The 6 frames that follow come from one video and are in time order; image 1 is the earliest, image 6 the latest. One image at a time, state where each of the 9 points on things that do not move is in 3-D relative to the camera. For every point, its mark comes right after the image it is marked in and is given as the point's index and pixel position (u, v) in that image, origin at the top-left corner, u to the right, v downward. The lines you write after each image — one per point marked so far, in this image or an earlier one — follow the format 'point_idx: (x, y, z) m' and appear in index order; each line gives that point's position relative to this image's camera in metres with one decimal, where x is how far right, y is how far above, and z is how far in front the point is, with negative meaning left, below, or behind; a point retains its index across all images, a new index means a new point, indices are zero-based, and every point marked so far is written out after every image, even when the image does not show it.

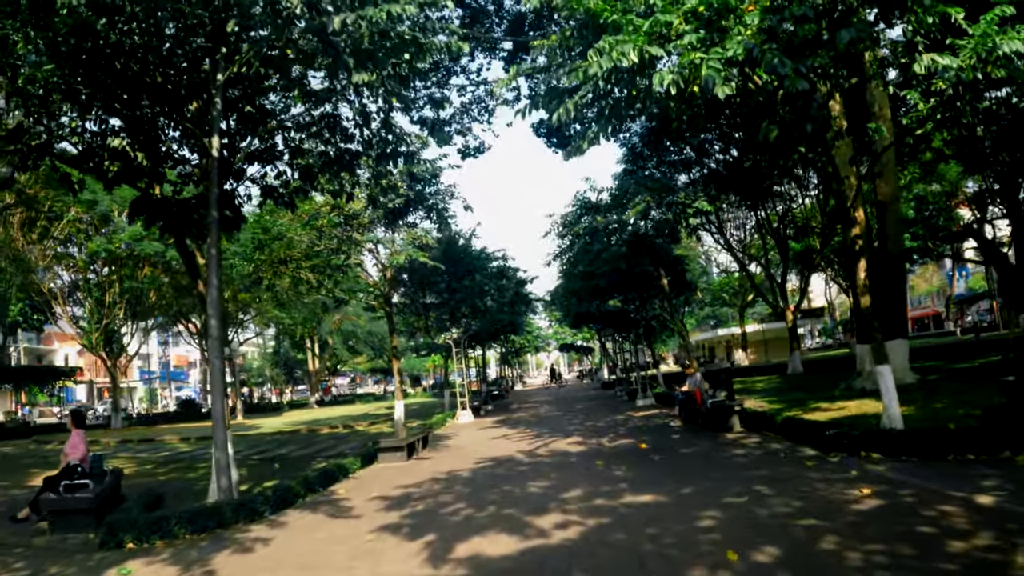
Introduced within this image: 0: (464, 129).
0: (-1.2, +3.9, +18.4) m
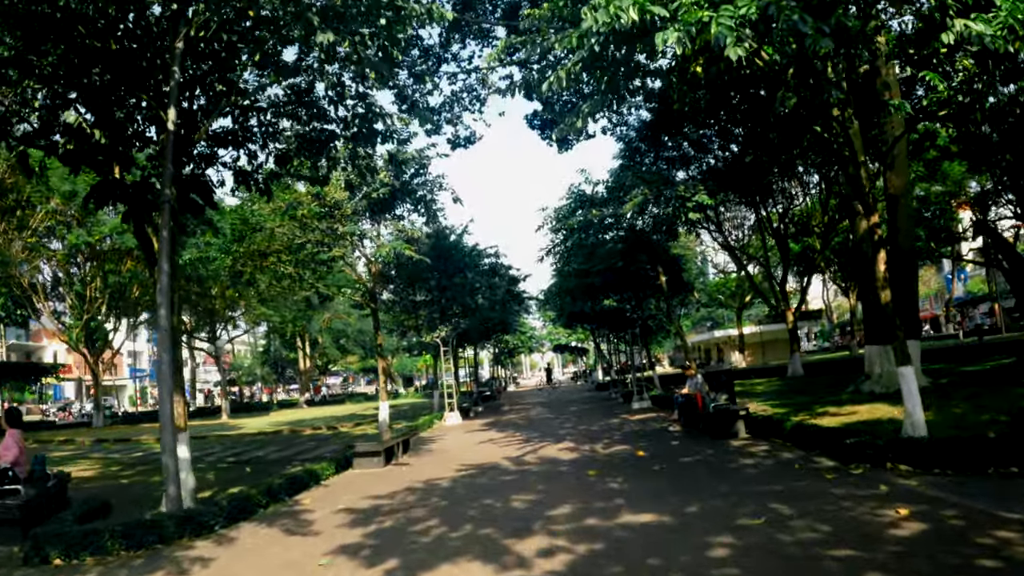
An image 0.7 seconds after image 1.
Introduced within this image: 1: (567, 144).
0: (-1.4, +4.0, +17.6) m
1: (+1.5, +3.7, +19.1) m
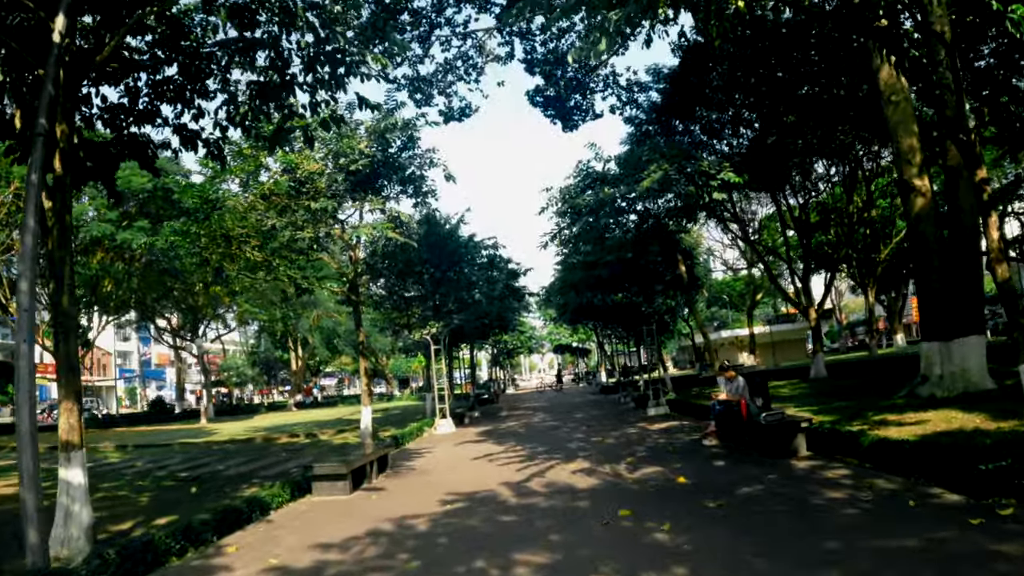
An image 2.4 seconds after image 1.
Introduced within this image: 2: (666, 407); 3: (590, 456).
0: (-1.4, +4.3, +15.6) m
1: (+1.4, +3.9, +17.2) m
2: (+3.3, -2.6, +15.6) m
3: (+0.9, -1.9, +8.4) m
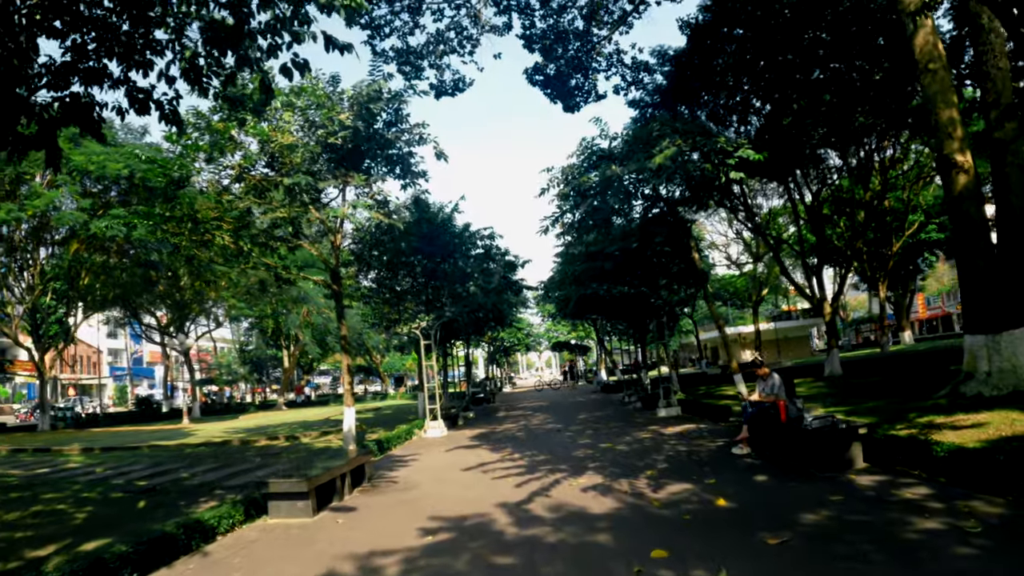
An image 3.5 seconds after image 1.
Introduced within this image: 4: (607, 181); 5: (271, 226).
0: (-1.4, +4.5, +14.3) m
1: (+1.4, +4.1, +15.9) m
2: (+3.3, -2.4, +14.4) m
3: (+0.9, -1.8, +7.1) m
4: (+1.8, +2.0, +13.3) m
5: (-4.5, +1.2, +13.9) m
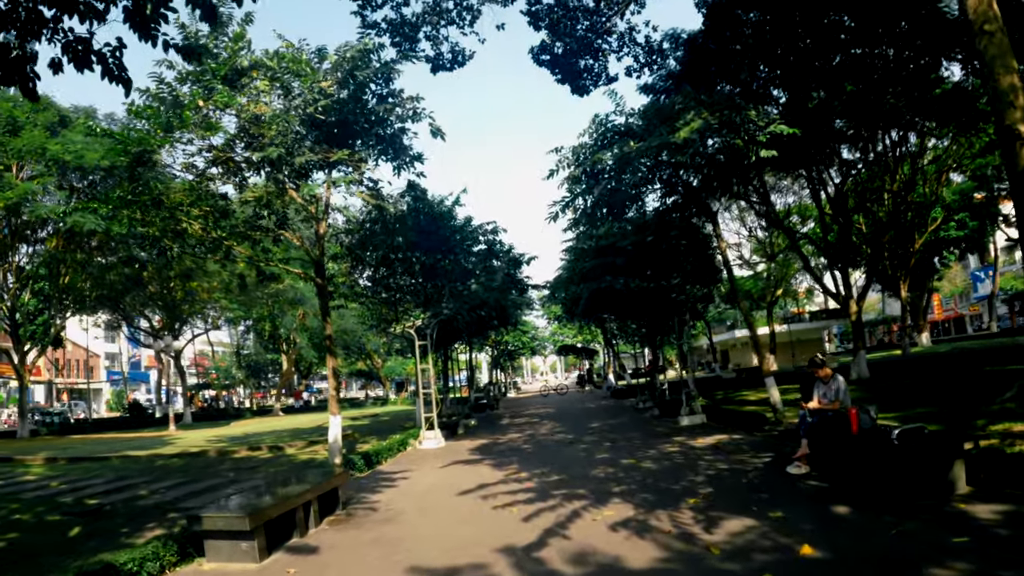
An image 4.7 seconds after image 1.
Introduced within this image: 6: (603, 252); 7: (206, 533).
0: (-1.4, +4.6, +13.0) m
1: (+1.5, +4.2, +14.5) m
2: (+3.4, -2.3, +12.9) m
3: (+0.9, -1.6, +5.7) m
4: (+1.8, +2.1, +11.9) m
5: (-4.4, +1.3, +12.5) m
6: (+2.4, +0.9, +18.9) m
7: (-2.0, -1.7, +4.9) m
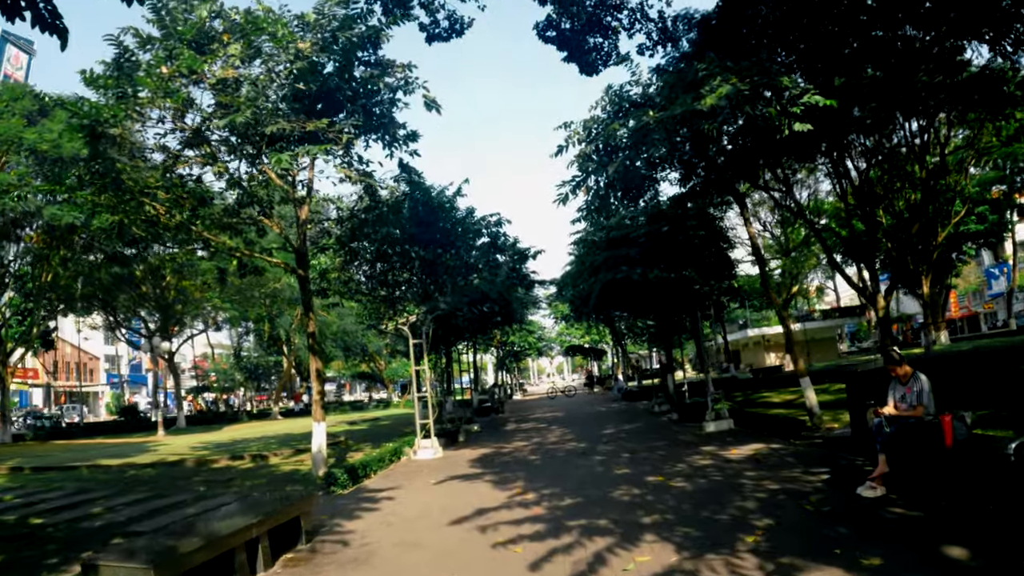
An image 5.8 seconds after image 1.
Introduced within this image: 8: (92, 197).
0: (-1.3, +4.7, +11.8) m
1: (+1.5, +4.4, +13.3) m
2: (+3.5, -2.1, +11.7) m
3: (+1.0, -1.5, +4.5) m
4: (+1.9, +2.2, +10.6) m
5: (-4.4, +1.4, +11.3) m
6: (+2.5, +1.1, +17.7) m
7: (-2.0, -1.5, +3.7) m
8: (-6.1, +1.3, +10.4) m
